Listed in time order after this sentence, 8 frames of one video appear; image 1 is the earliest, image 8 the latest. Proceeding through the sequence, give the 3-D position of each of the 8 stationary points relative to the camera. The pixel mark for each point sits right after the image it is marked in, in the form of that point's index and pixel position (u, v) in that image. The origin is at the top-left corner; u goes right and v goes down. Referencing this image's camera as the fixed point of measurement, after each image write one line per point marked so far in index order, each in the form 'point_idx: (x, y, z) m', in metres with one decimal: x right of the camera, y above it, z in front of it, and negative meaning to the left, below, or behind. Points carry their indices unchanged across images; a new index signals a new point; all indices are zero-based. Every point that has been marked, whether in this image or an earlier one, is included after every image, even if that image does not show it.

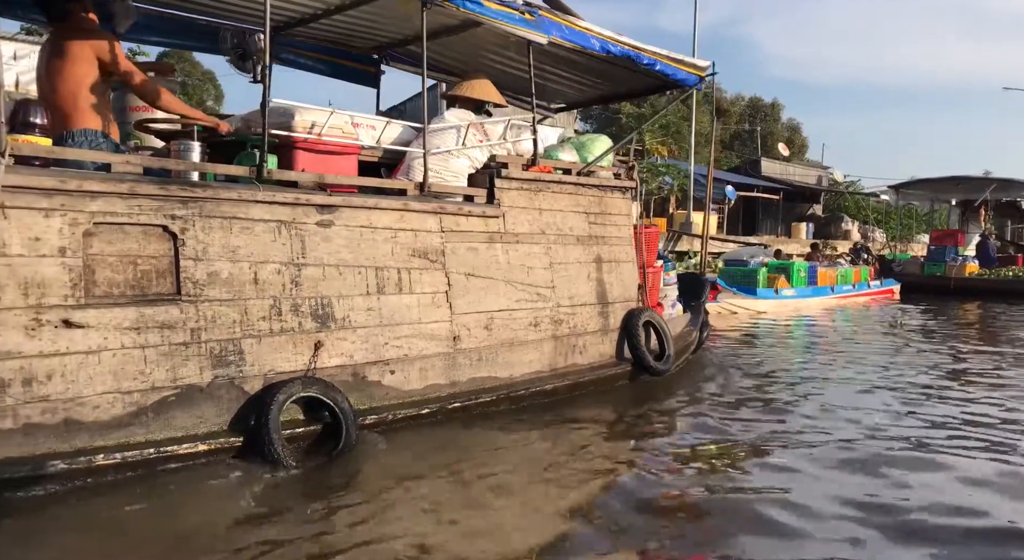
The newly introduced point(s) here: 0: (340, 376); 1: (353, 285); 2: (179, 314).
0: (-1.1, -0.6, +6.0) m
1: (-1.1, 0.0, +6.1) m
2: (-1.8, -0.2, +5.0) m
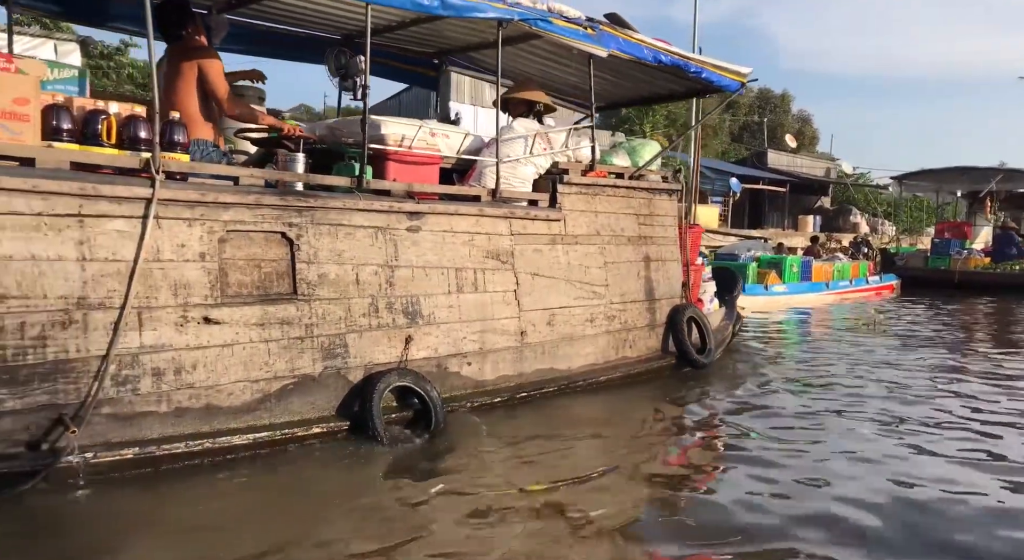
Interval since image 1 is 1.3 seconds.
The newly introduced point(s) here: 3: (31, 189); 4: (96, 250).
0: (-0.6, -0.6, +6.6) m
1: (-0.5, 0.0, +6.7) m
2: (-1.3, -0.2, +5.6) m
3: (-2.2, +0.4, +4.3) m
4: (-2.0, +0.1, +4.5) m
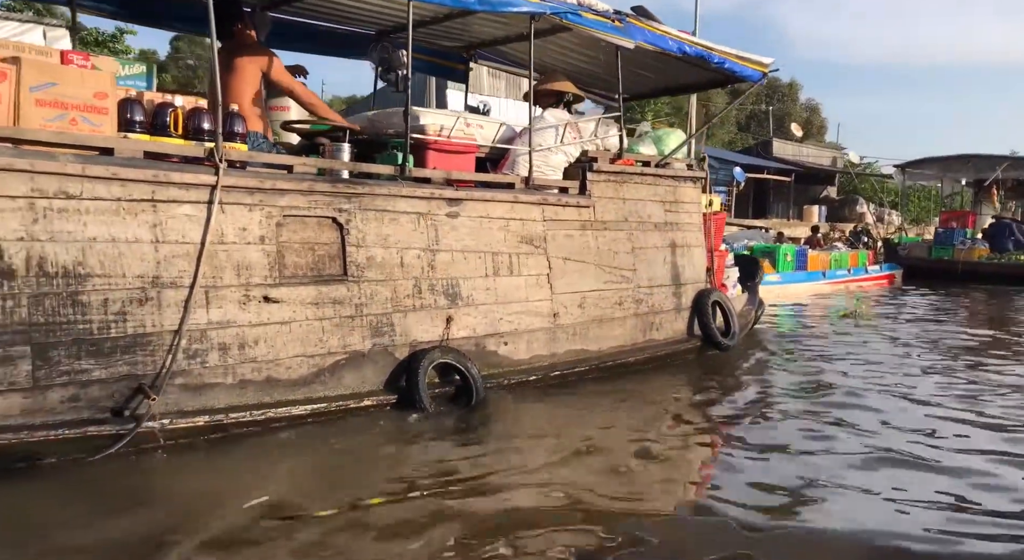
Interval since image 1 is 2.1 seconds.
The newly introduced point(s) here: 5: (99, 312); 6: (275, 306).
0: (-0.4, -0.5, +6.9) m
1: (-0.3, +0.1, +7.0) m
2: (-1.0, -0.1, +5.9) m
3: (-2.0, +0.5, +4.6) m
4: (-1.8, +0.2, +4.9) m
5: (-2.0, -0.2, +4.6) m
6: (-1.4, -0.2, +5.5) m
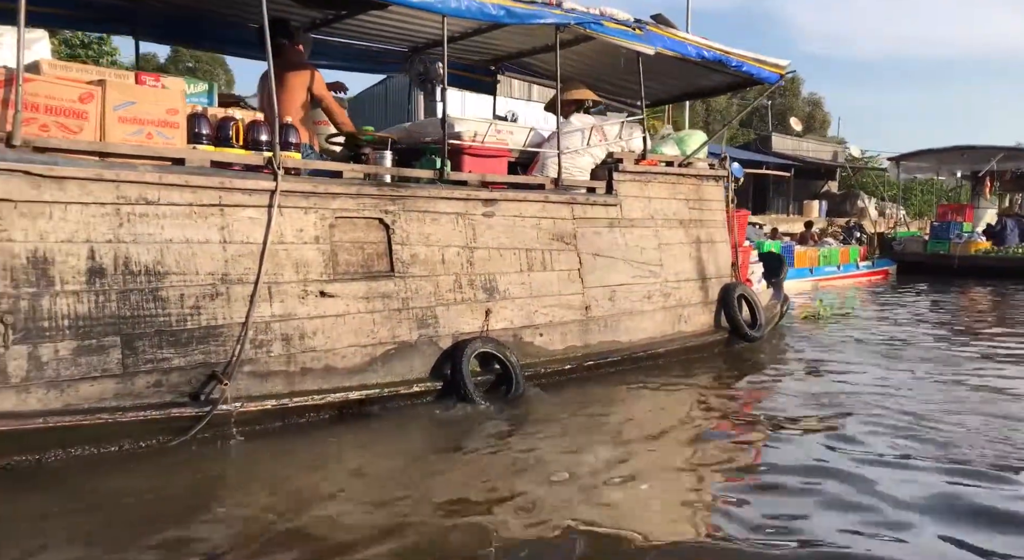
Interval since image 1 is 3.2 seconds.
0: (-0.1, -0.5, +7.4) m
1: (0.0, +0.1, +7.5) m
2: (-0.8, 0.0, +6.4) m
3: (-1.8, +0.5, +5.1) m
4: (-1.6, +0.3, +5.4) m
5: (-1.8, -0.1, +5.1) m
6: (-1.2, -0.1, +5.9) m
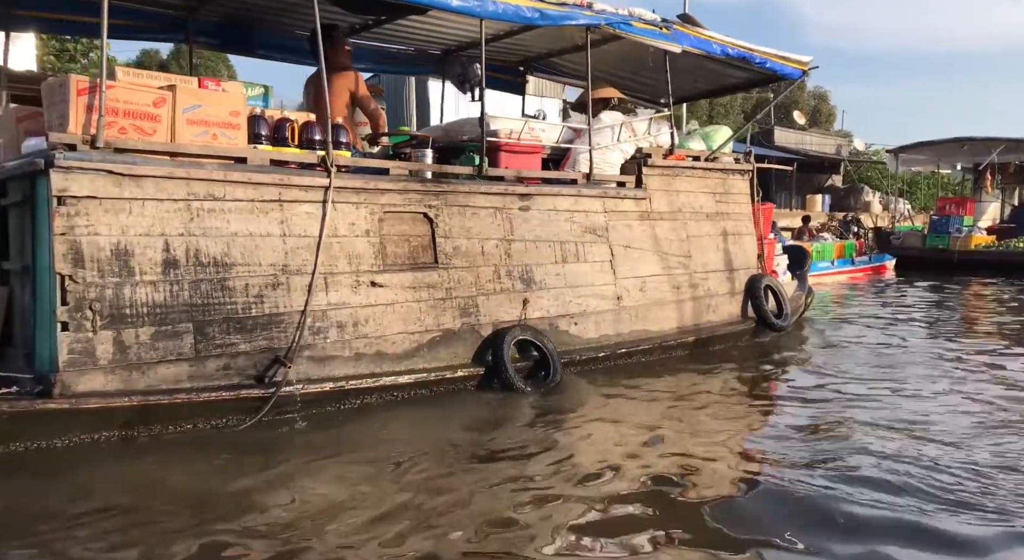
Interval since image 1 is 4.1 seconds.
0: (+0.2, -0.4, +7.7) m
1: (+0.3, +0.2, +7.8) m
2: (-0.5, 0.0, +6.7) m
3: (-1.6, +0.6, +5.5) m
4: (-1.4, +0.3, +5.8) m
5: (-1.6, -0.1, +5.5) m
6: (-0.9, -0.1, +6.3) m
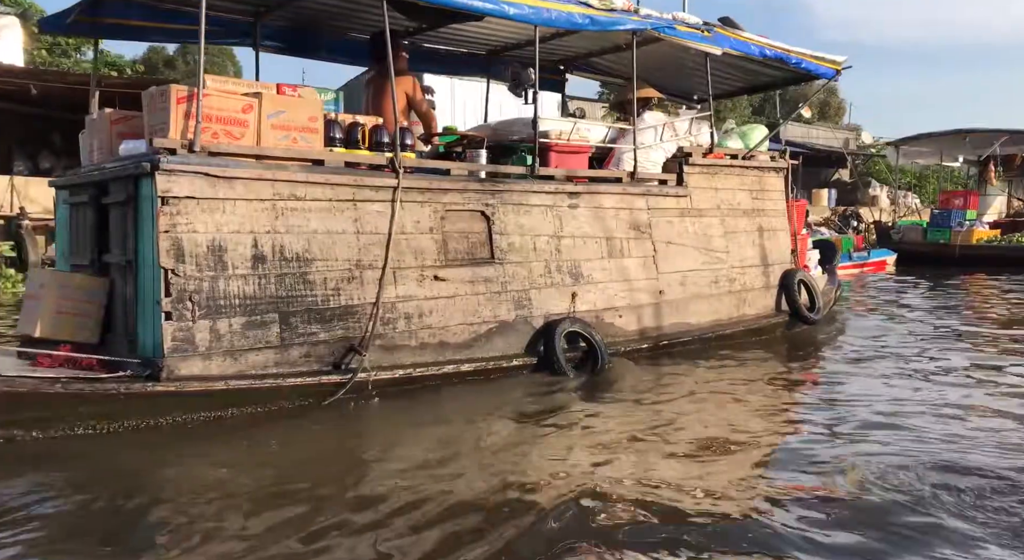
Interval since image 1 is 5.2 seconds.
0: (+0.7, -0.3, +8.1) m
1: (+0.7, +0.3, +8.2) m
2: (-0.1, +0.1, +7.1) m
3: (-1.2, +0.6, +5.9) m
4: (-1.0, +0.4, +6.2) m
5: (-1.2, -0.1, +5.9) m
6: (-0.5, 0.0, +6.7) m
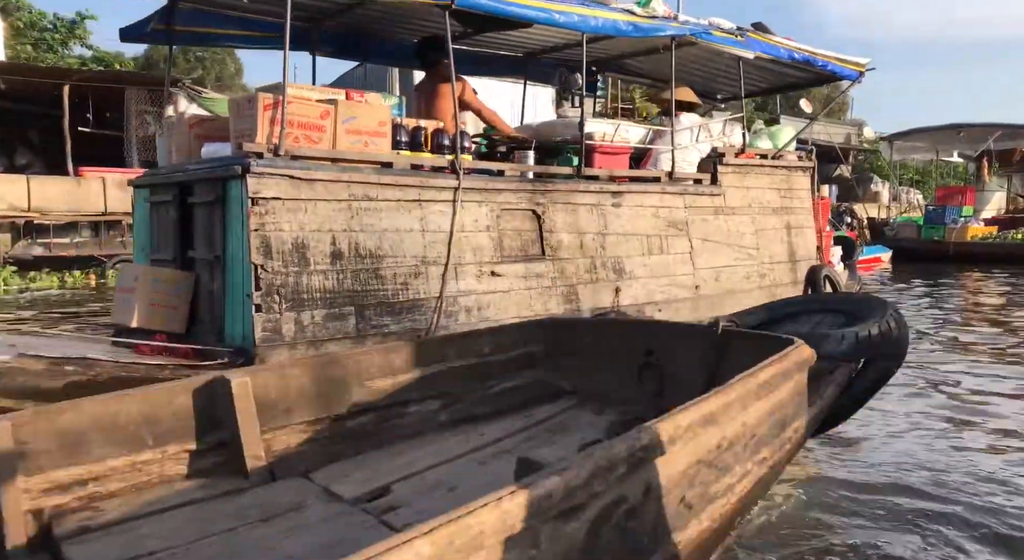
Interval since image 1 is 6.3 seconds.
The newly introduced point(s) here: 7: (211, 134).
0: (+1.1, -0.3, +8.5) m
1: (+1.1, +0.3, +8.6) m
2: (+0.3, +0.1, +7.5) m
3: (-0.8, +0.7, +6.3) m
4: (-0.6, +0.4, +6.6) m
5: (-0.8, 0.0, +6.3) m
6: (-0.1, 0.0, +7.1) m
7: (-2.2, +1.1, +6.8) m
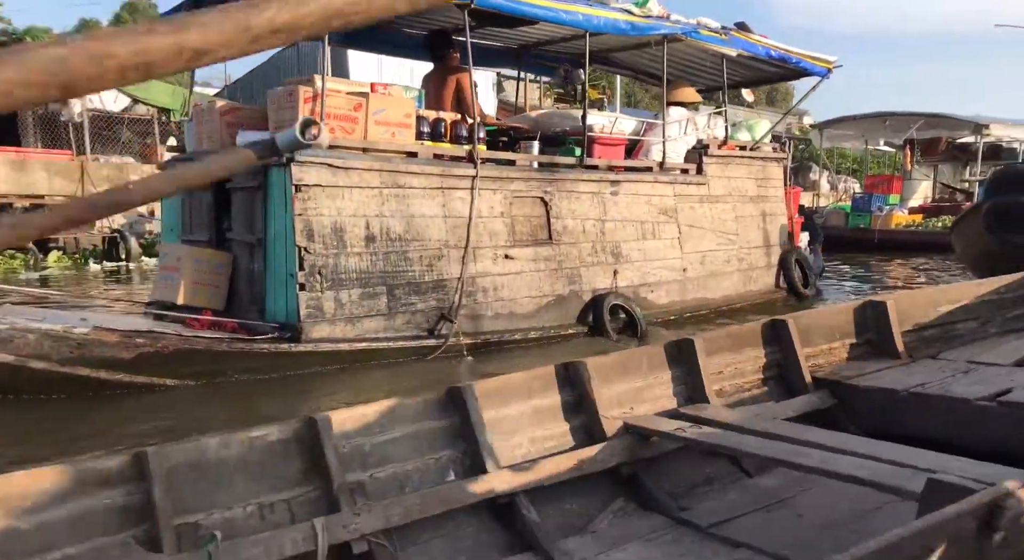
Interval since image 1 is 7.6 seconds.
0: (+1.1, -0.1, +9.0) m
1: (+1.2, +0.5, +9.1) m
2: (+0.3, +0.2, +8.1) m
3: (-0.7, +0.8, +6.8) m
4: (-0.5, +0.5, +7.1) m
5: (-0.7, +0.1, +6.8) m
6: (0.0, +0.2, +7.6) m
7: (-2.1, +1.2, +7.2) m
